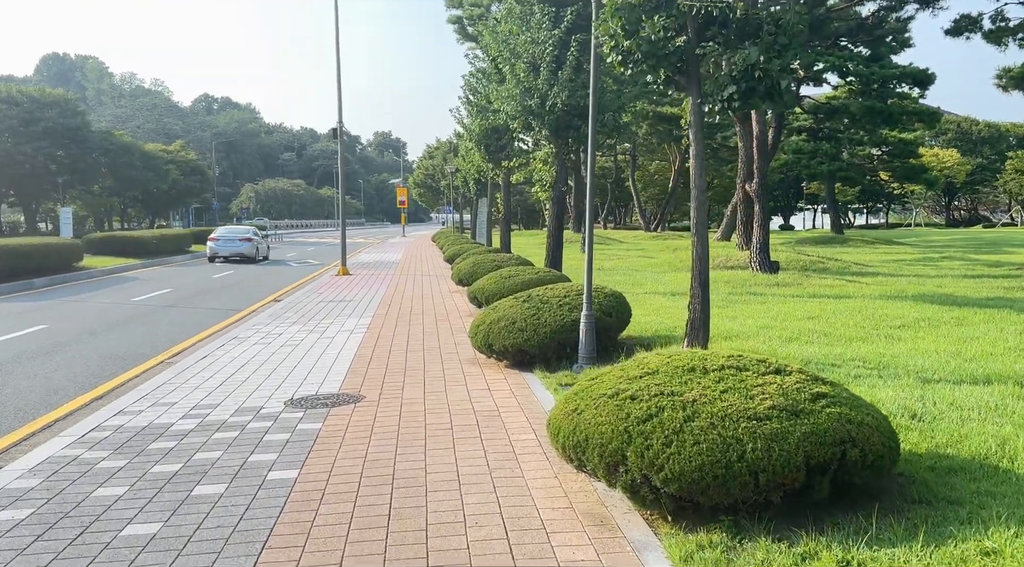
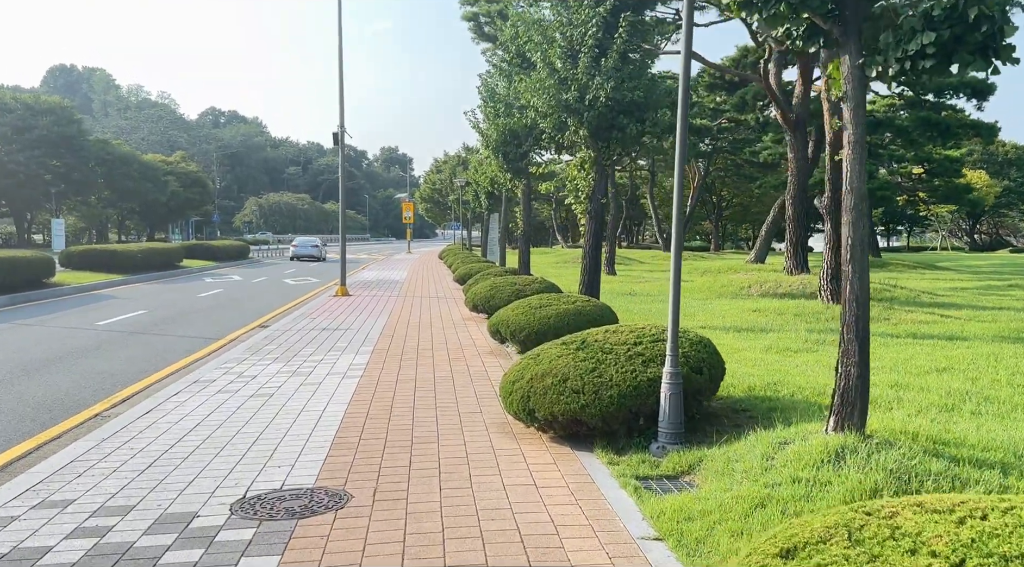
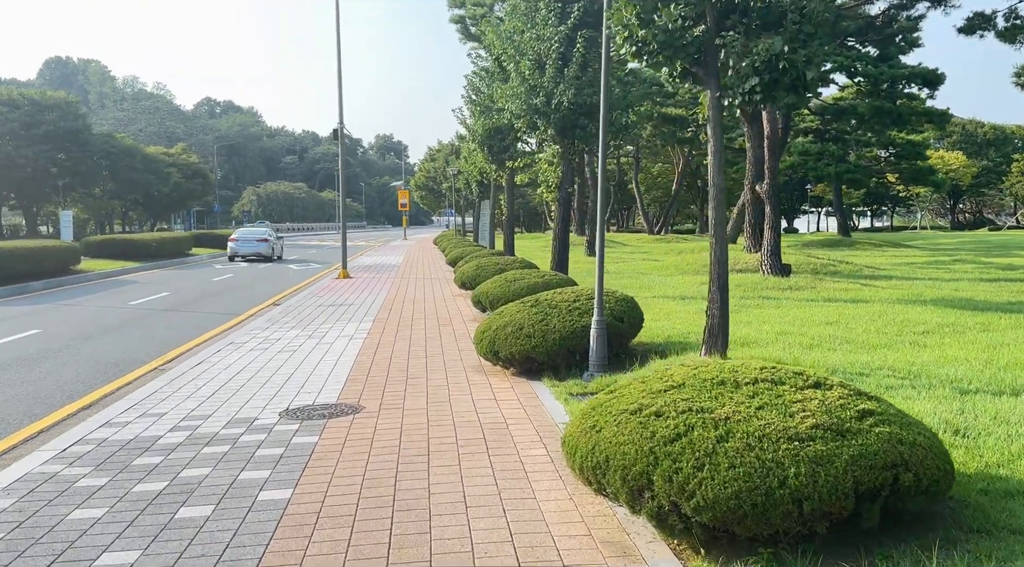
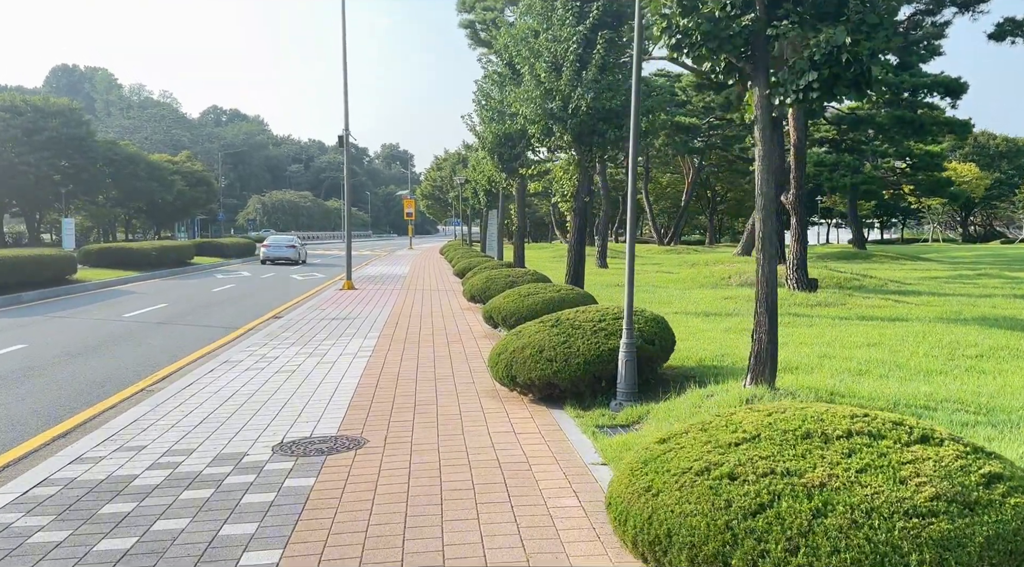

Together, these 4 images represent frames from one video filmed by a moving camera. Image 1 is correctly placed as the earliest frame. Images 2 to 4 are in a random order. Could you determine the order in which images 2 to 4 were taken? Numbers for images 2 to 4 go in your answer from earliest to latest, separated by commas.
3, 4, 2
